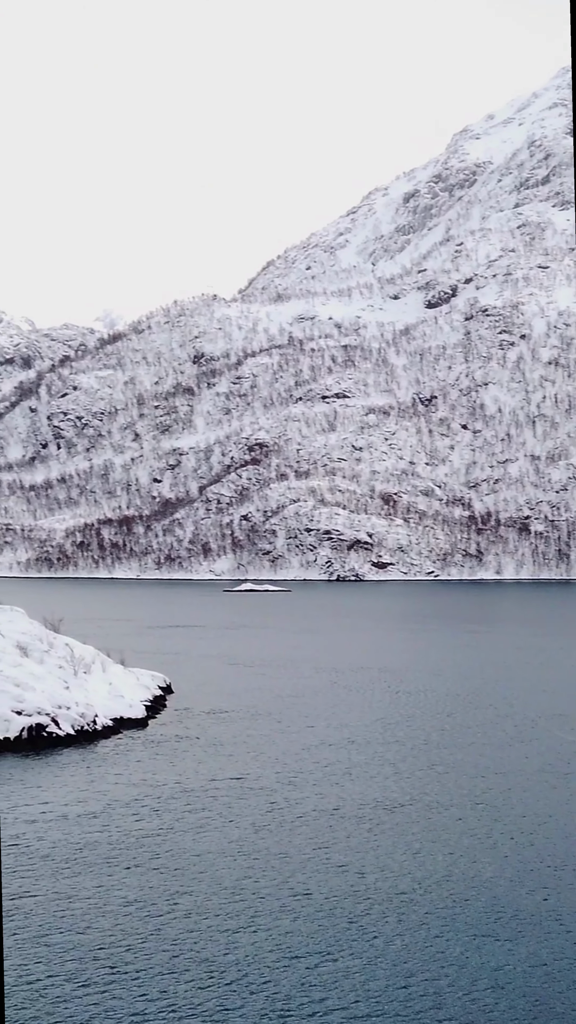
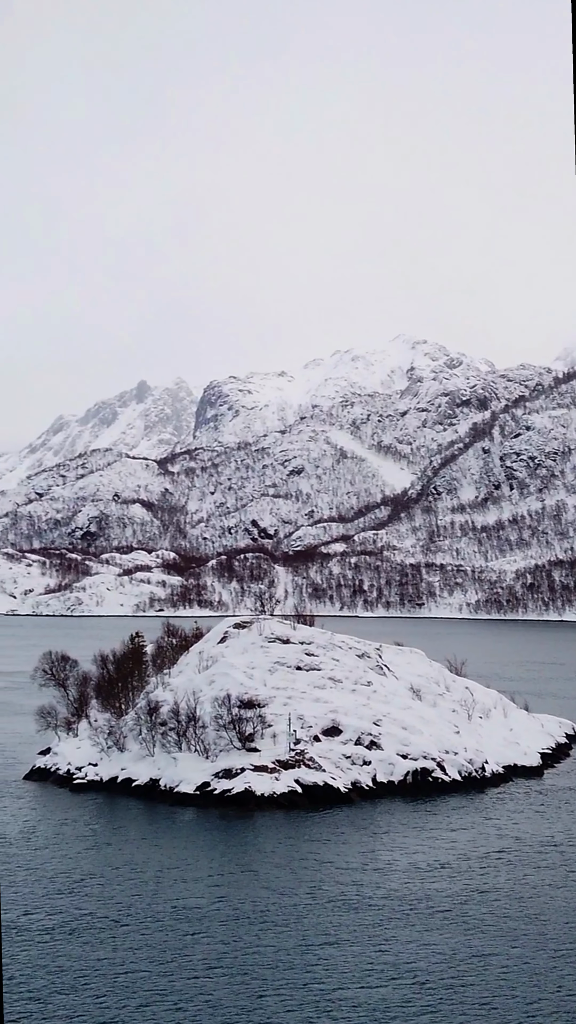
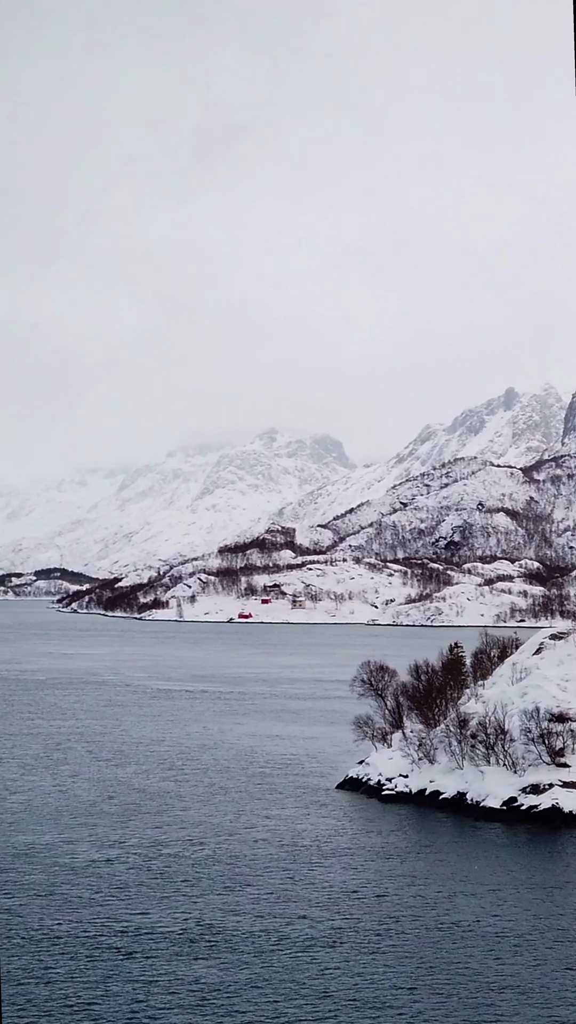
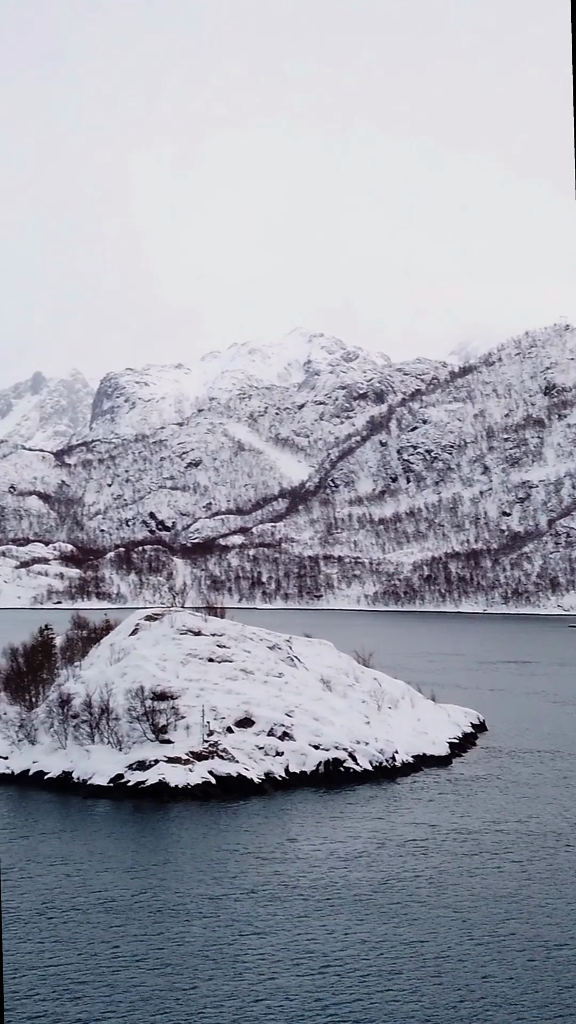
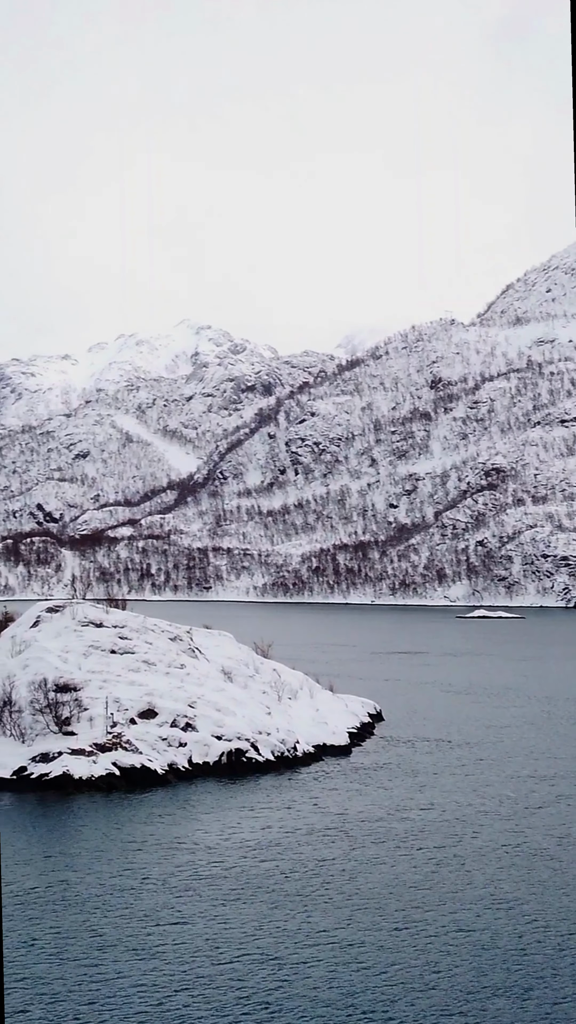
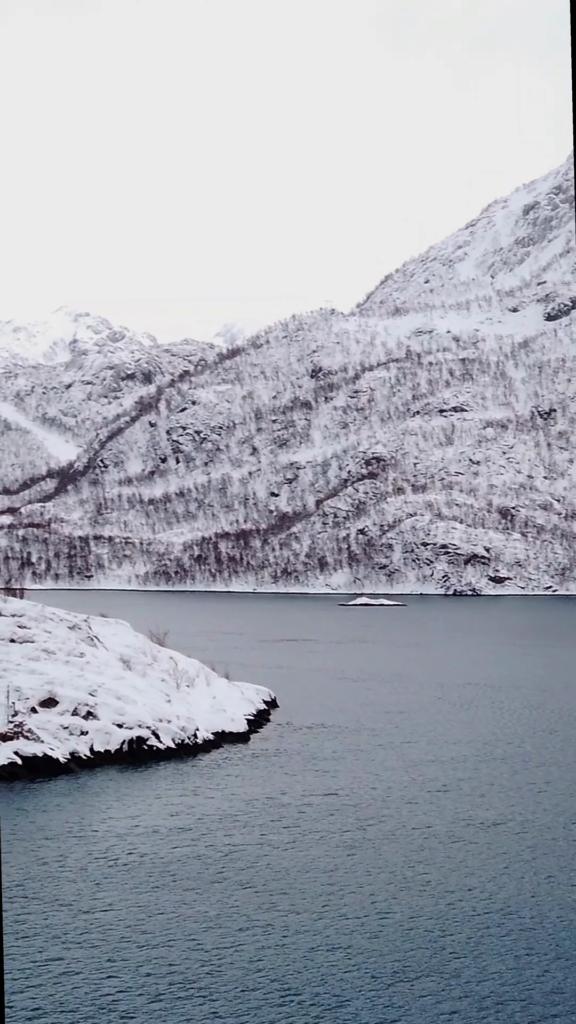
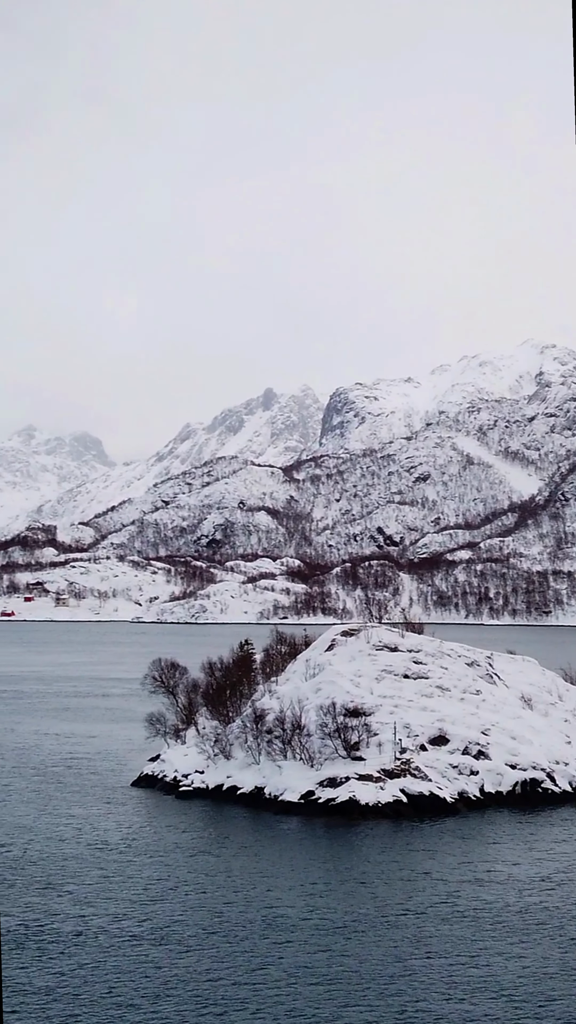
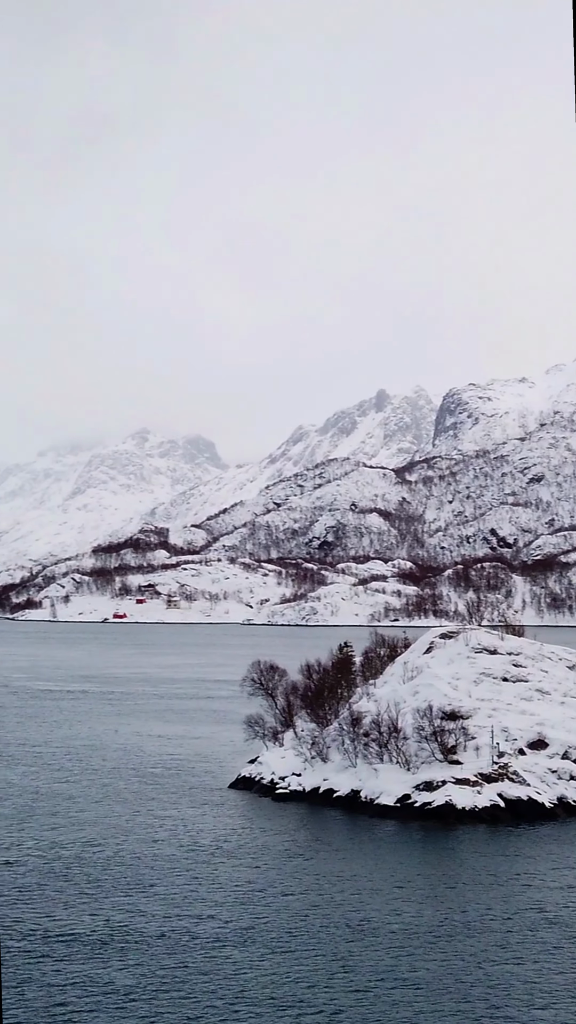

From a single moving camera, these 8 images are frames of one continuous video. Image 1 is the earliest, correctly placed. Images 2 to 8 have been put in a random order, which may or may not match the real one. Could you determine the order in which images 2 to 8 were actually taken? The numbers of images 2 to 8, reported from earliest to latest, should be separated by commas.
6, 5, 4, 2, 7, 8, 3
